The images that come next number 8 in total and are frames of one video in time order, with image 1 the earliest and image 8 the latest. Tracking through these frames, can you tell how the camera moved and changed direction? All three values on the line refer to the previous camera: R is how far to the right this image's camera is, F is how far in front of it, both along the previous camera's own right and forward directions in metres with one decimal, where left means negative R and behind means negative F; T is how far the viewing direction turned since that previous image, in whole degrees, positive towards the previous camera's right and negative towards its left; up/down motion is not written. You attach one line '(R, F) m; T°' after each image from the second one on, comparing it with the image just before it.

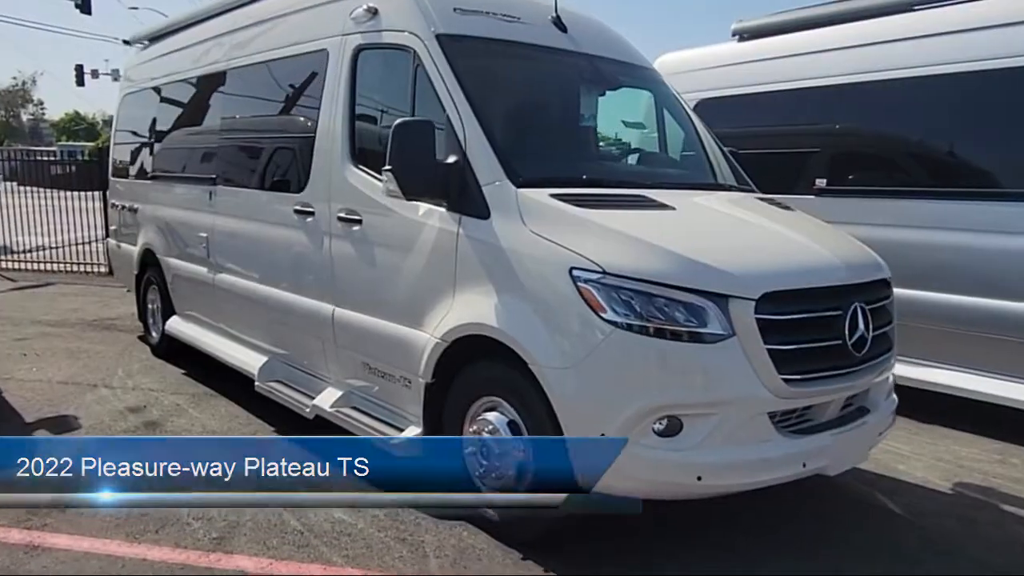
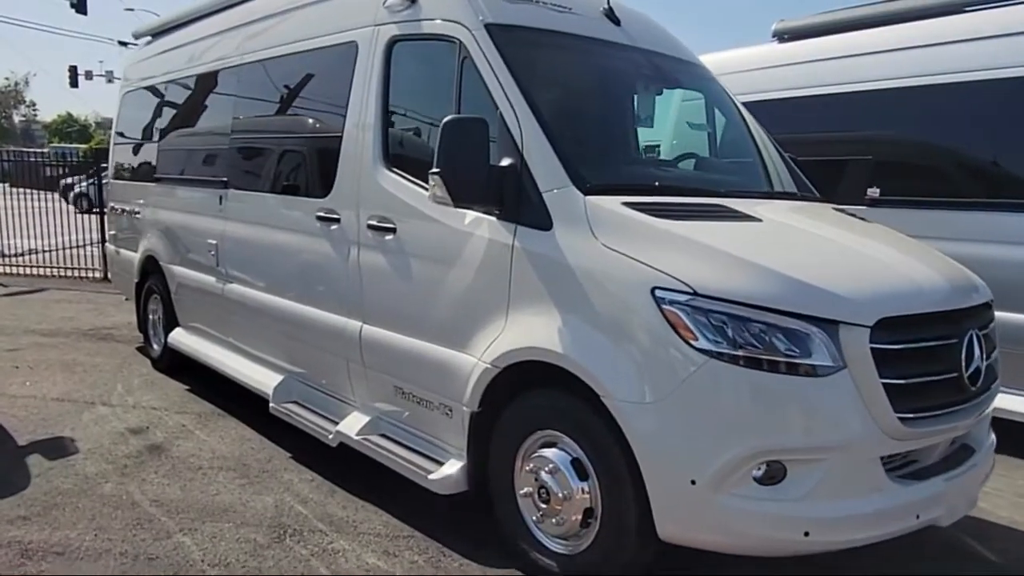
(-0.3, +0.4) m; +1°
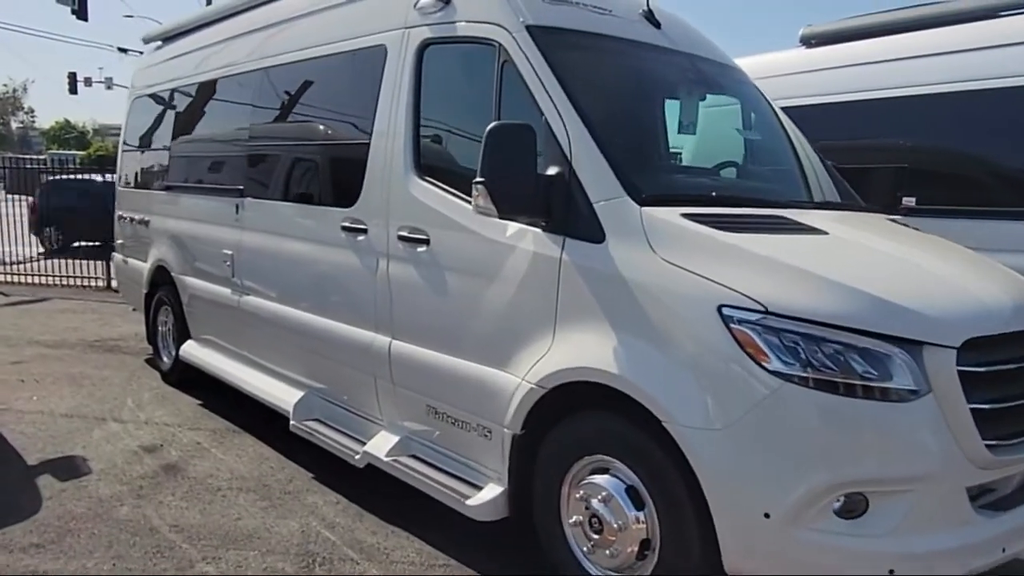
(-0.2, +0.2) m; 0°
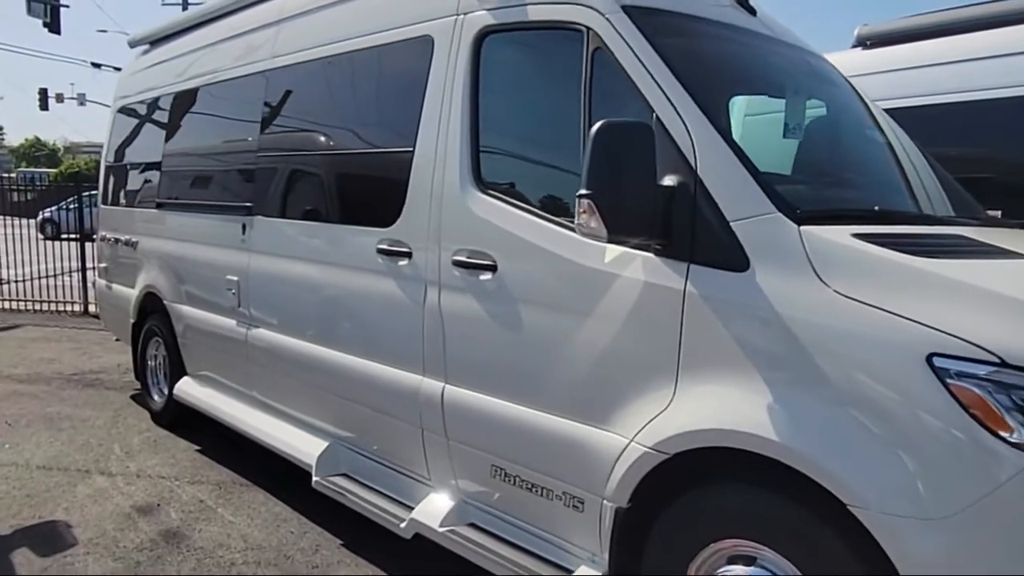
(-0.4, +0.6) m; +2°
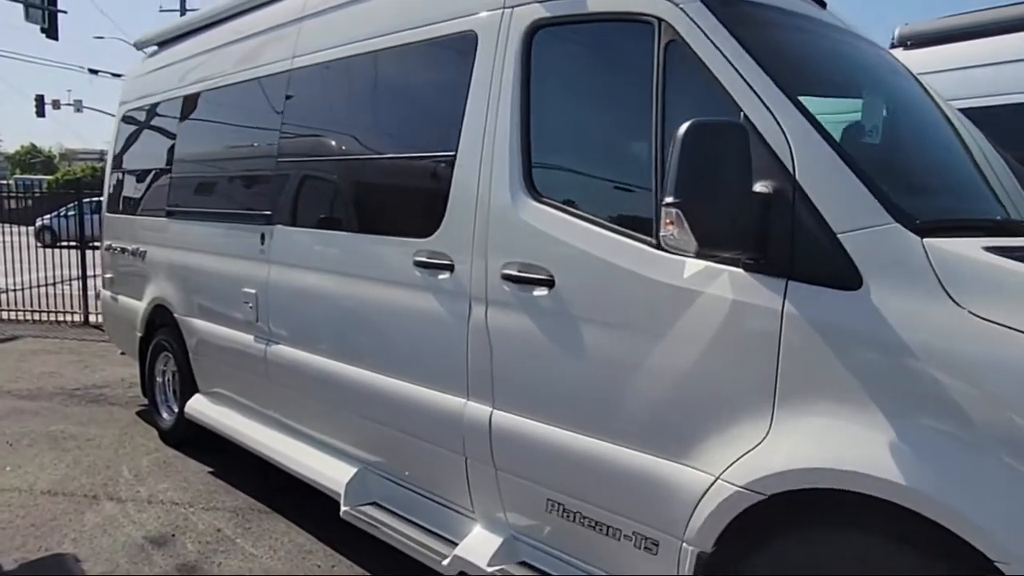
(-0.2, +0.3) m; 0°
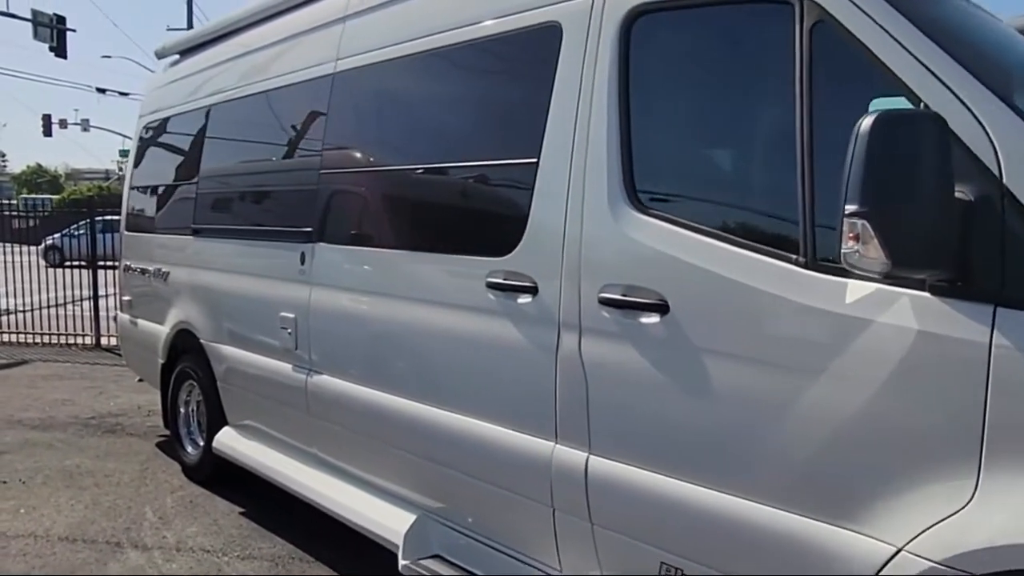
(-0.3, +0.4) m; 0°
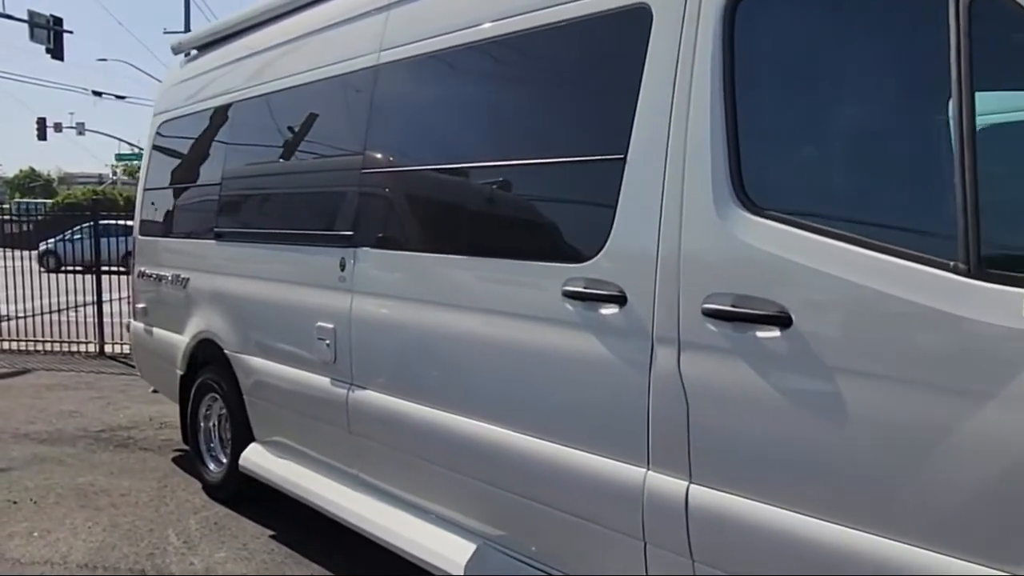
(-0.3, +0.3) m; 0°
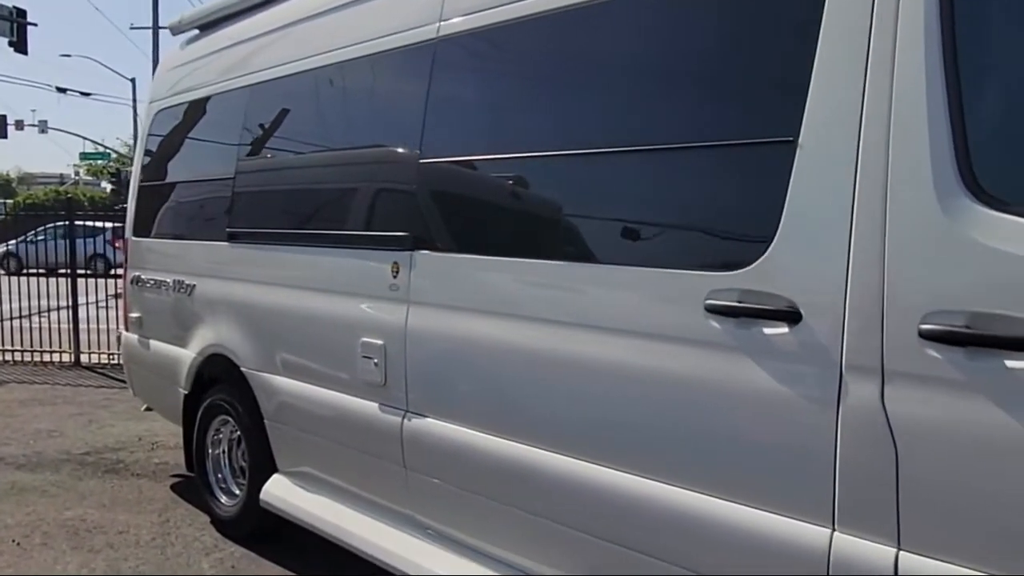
(-0.4, +0.5) m; +2°
